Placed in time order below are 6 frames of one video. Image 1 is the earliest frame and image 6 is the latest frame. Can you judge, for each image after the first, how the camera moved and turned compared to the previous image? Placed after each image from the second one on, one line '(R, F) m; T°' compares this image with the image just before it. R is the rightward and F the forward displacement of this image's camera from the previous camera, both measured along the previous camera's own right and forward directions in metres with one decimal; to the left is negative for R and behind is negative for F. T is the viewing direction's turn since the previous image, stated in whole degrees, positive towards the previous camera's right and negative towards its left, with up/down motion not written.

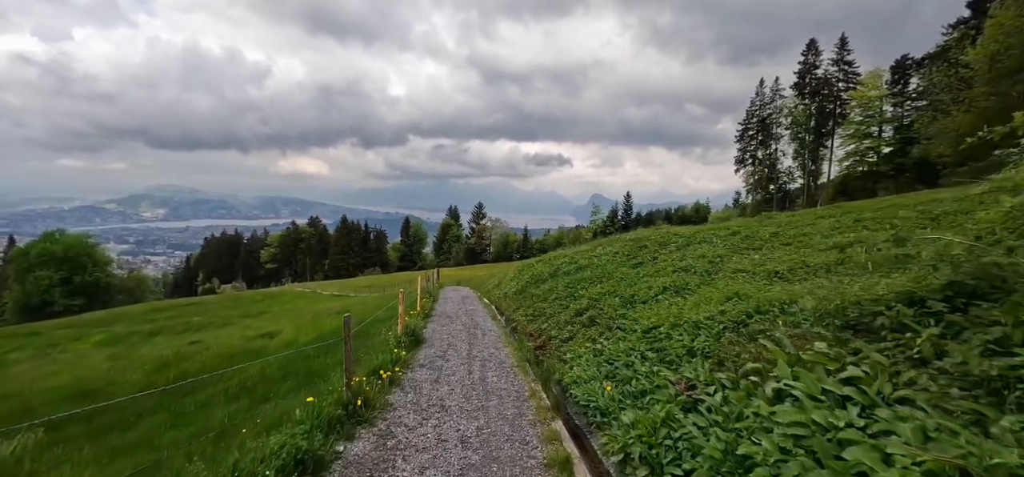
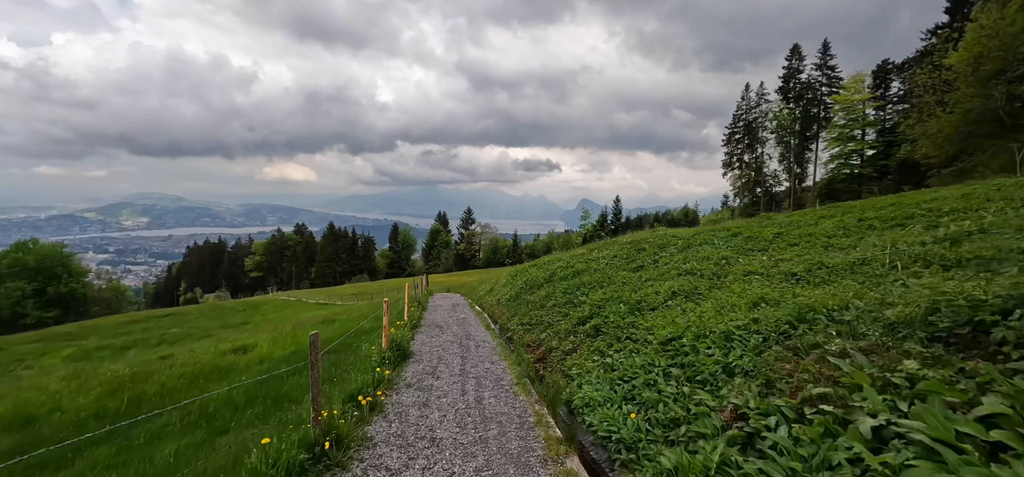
(-0.2, +1.3) m; +1°
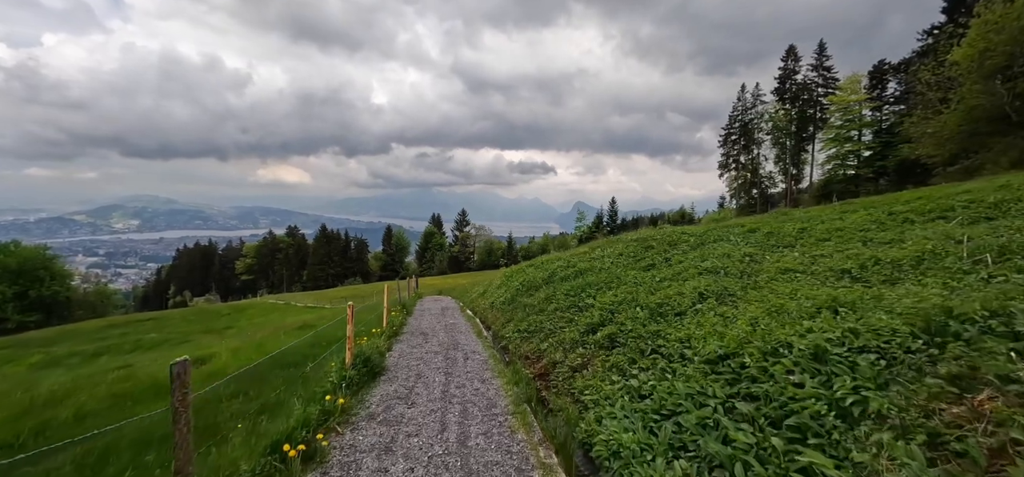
(0.0, +2.3) m; +1°
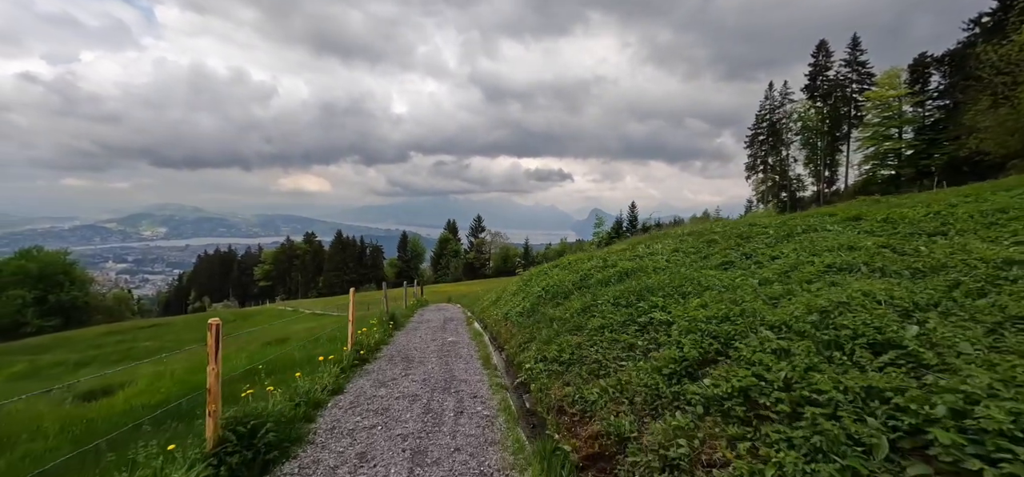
(-0.1, +5.1) m; -2°
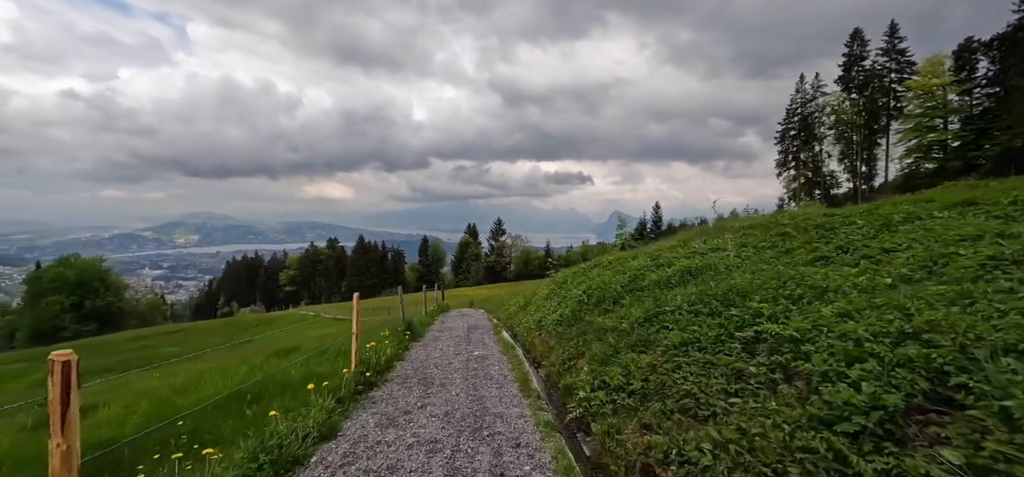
(-0.4, +2.4) m; -2°
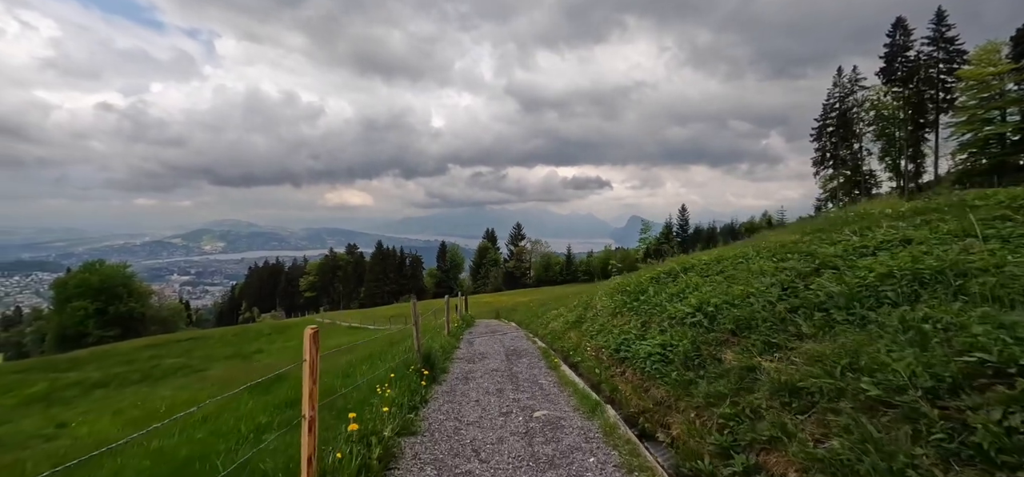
(-1.0, +4.9) m; -2°
